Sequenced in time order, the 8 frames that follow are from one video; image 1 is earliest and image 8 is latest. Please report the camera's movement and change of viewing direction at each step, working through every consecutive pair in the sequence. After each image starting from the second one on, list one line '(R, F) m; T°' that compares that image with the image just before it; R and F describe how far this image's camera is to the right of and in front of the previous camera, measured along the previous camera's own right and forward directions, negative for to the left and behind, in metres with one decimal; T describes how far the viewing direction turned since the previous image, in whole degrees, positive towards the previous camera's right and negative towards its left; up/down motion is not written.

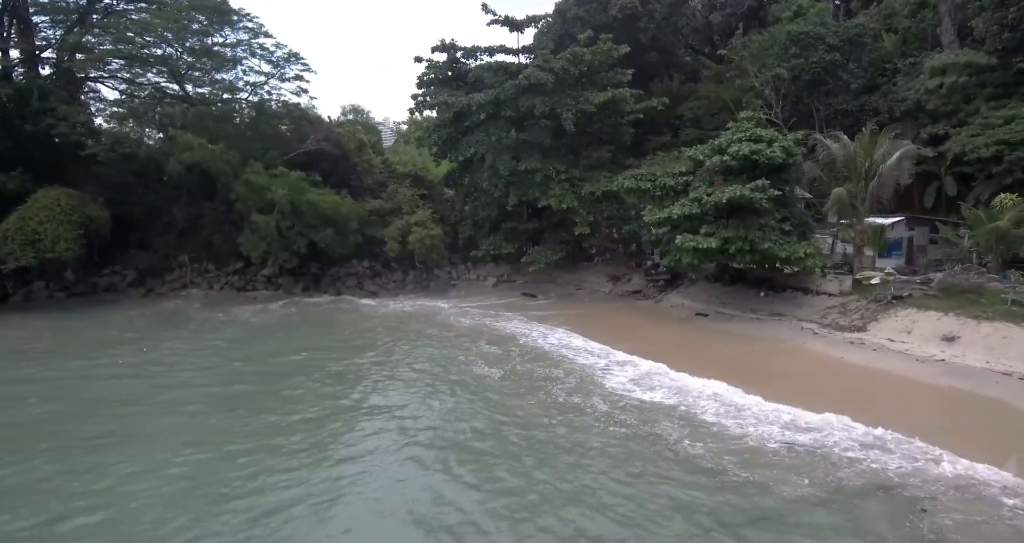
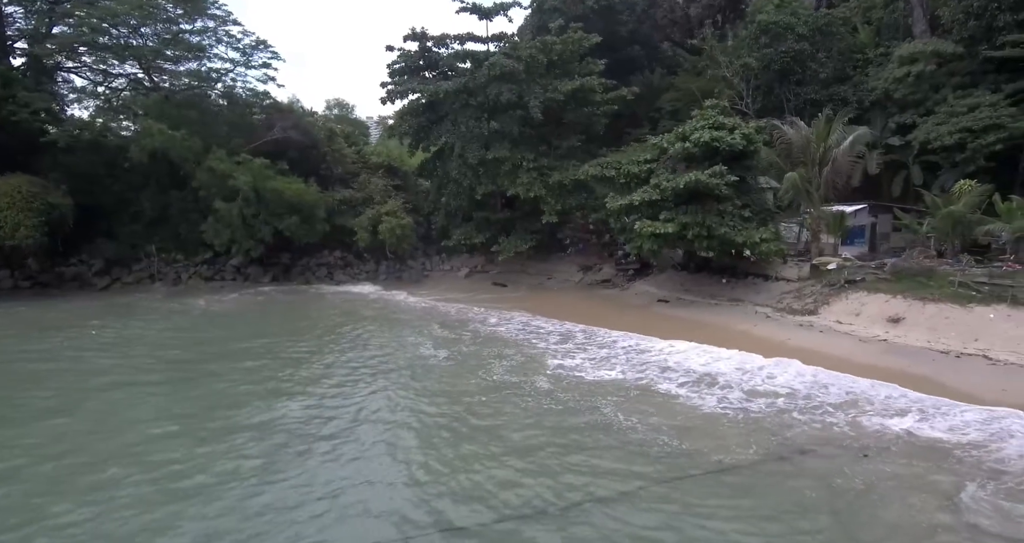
(+1.3, +0.1) m; 0°
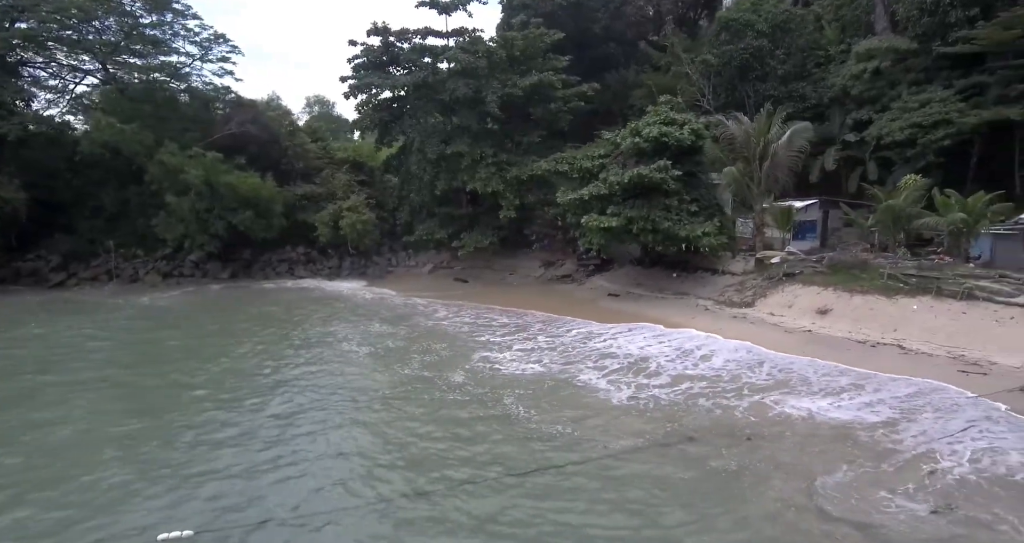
(+1.6, 0.0) m; +1°
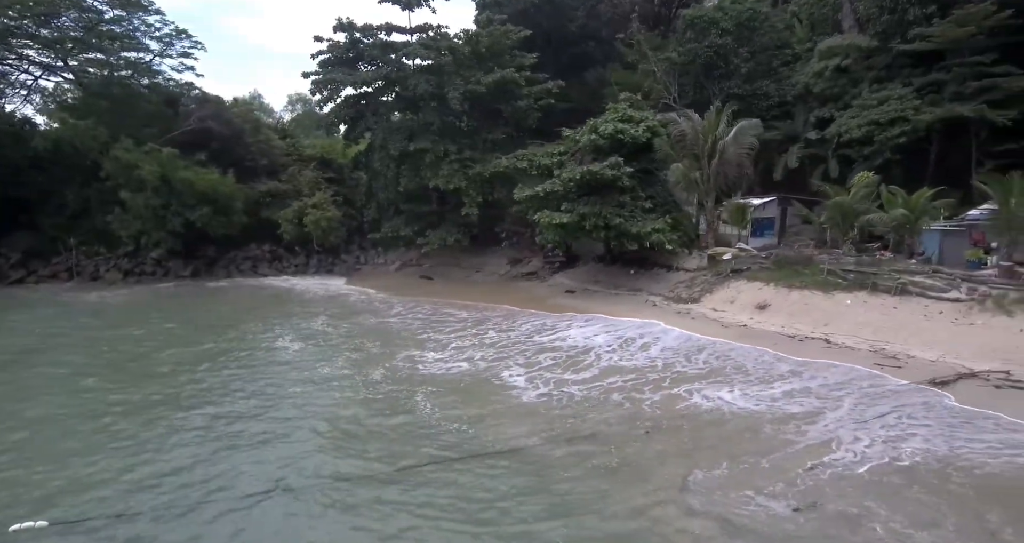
(+1.4, +0.1) m; +1°
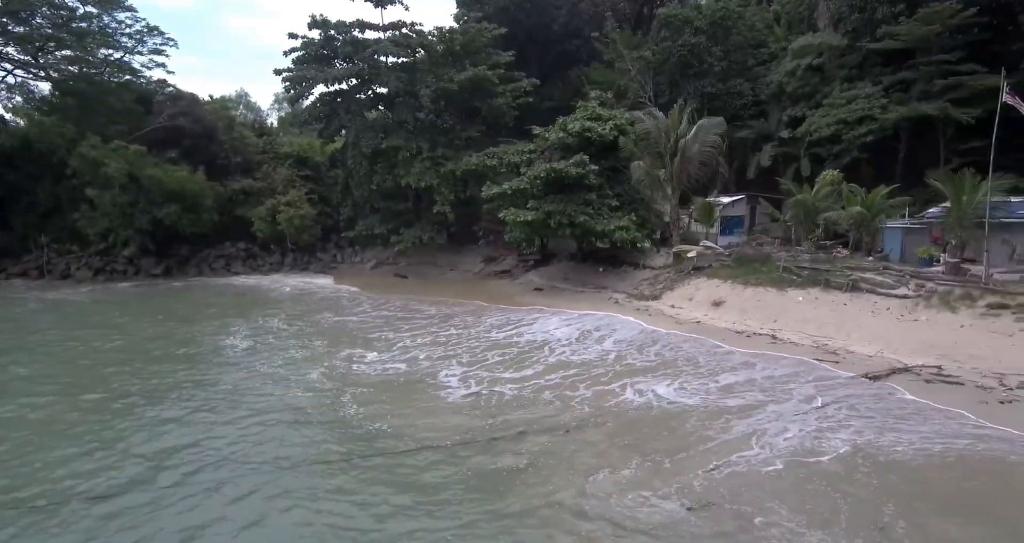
(+1.0, 0.0) m; 0°
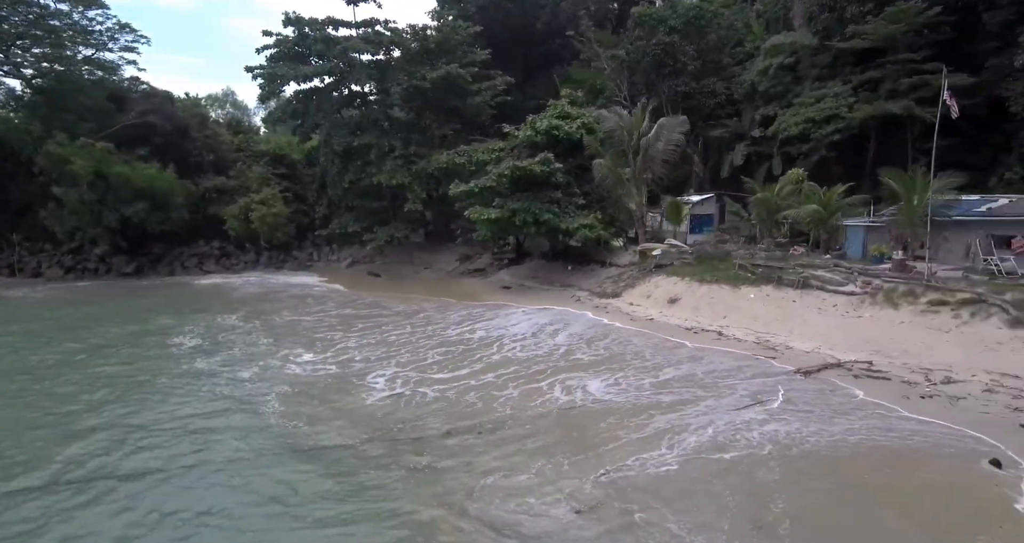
(+1.0, 0.0) m; 0°
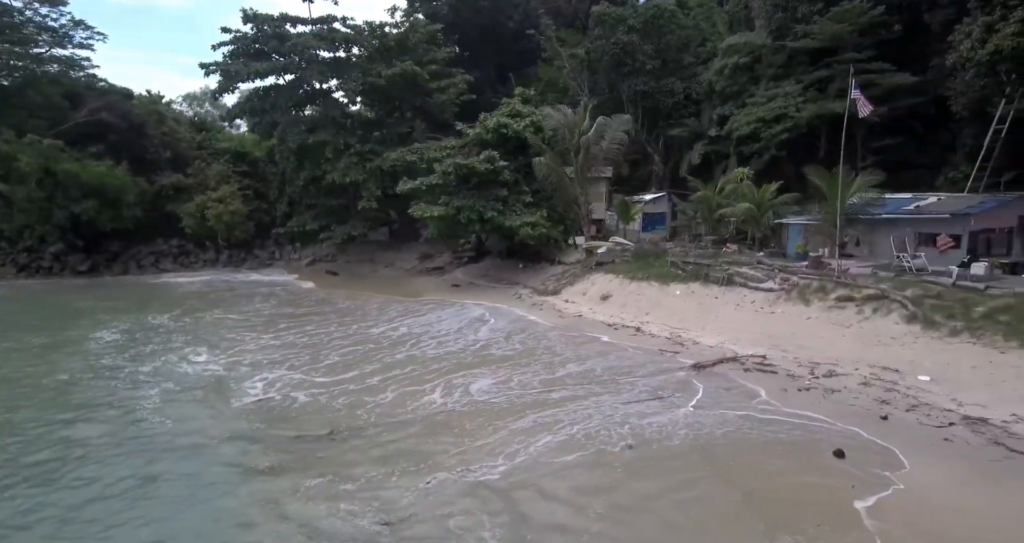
(+1.6, 0.0) m; +1°
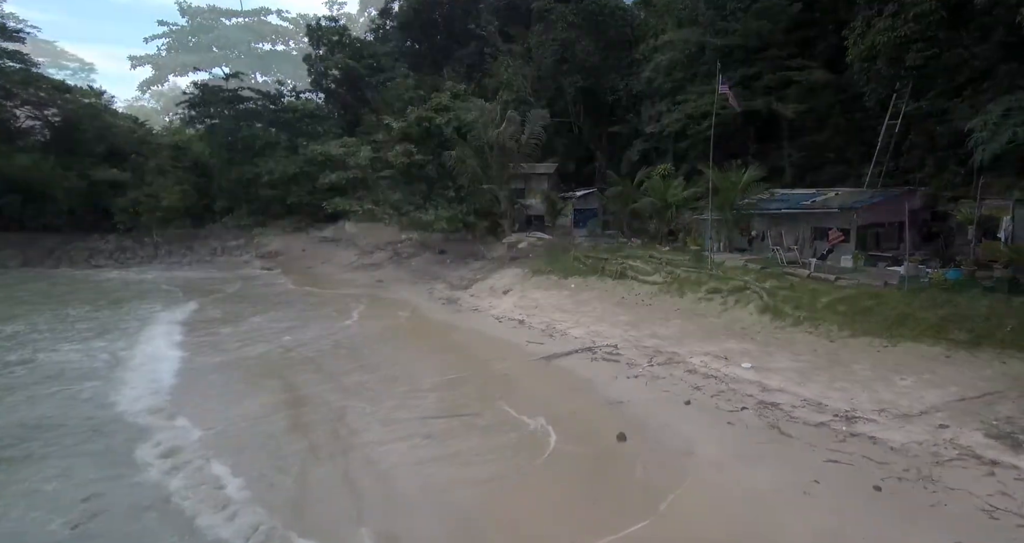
(+2.3, -0.1) m; +1°
